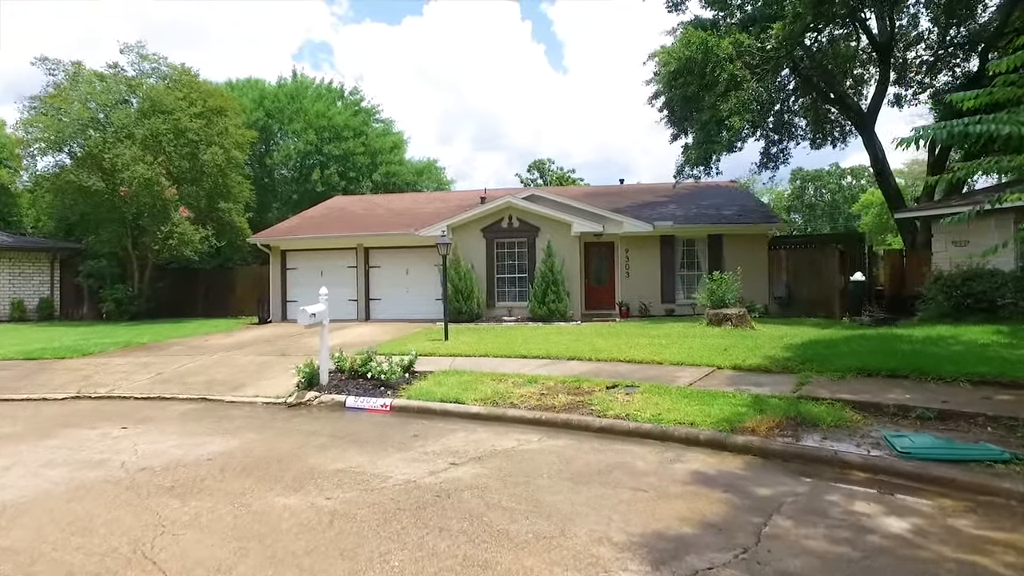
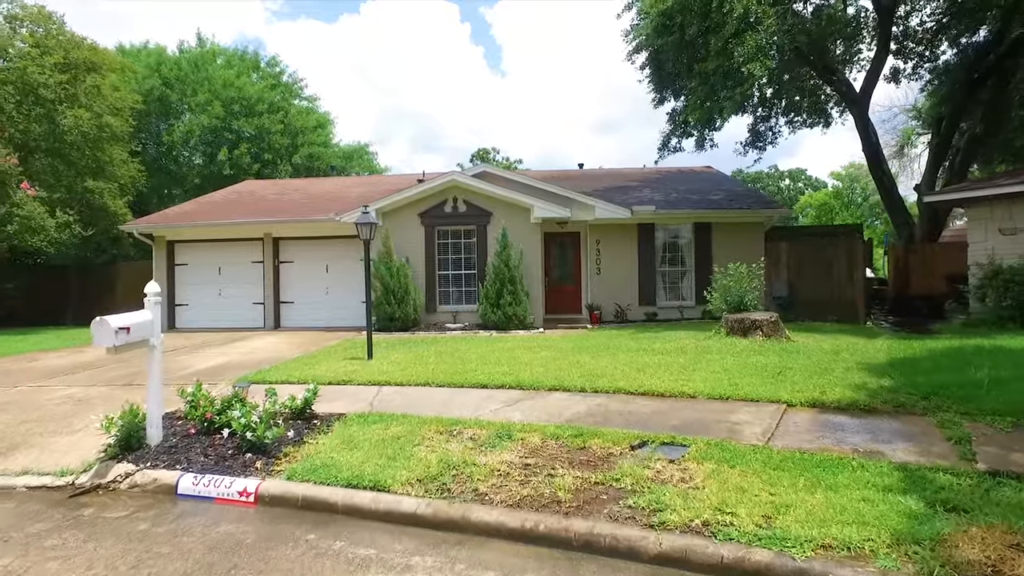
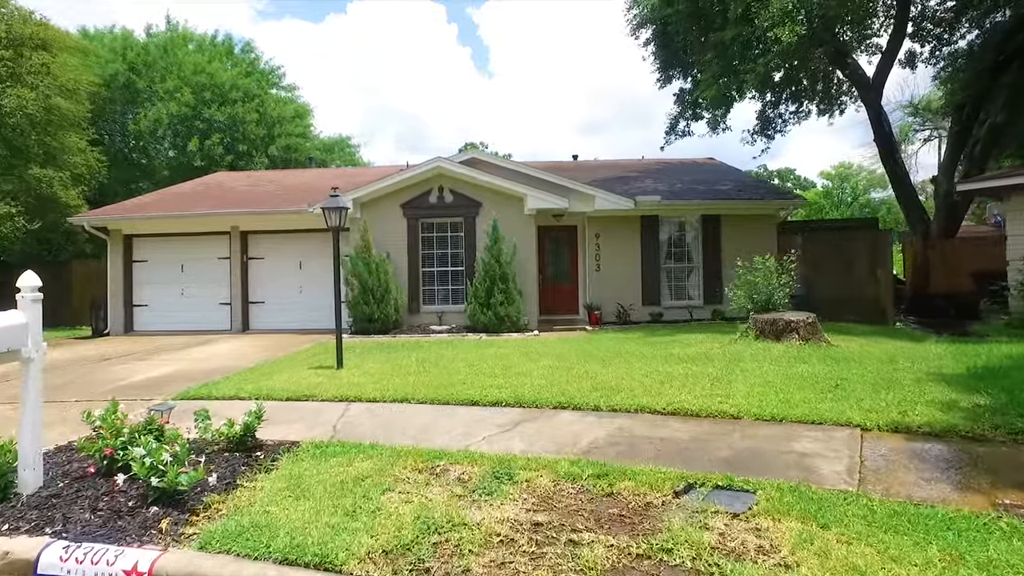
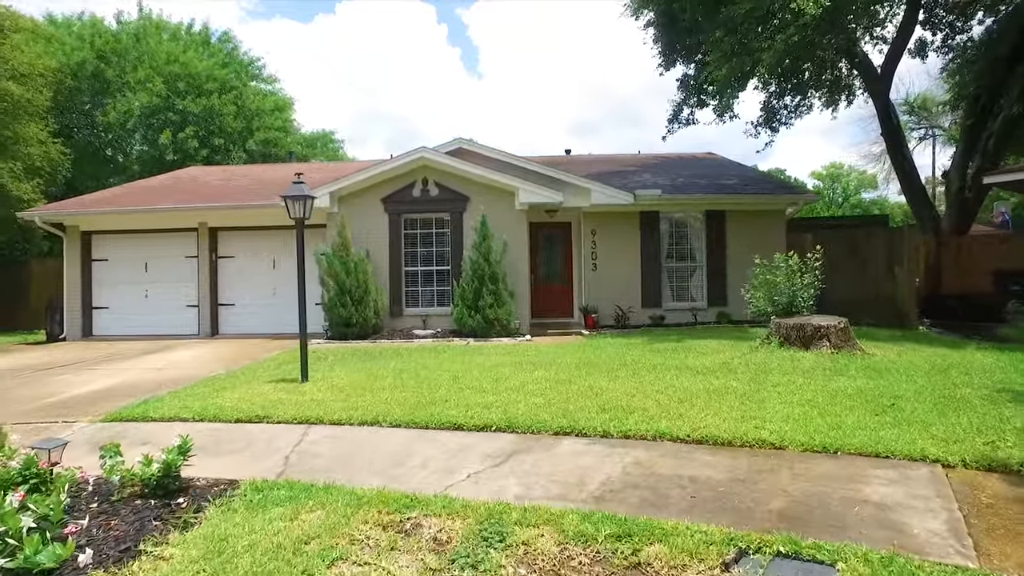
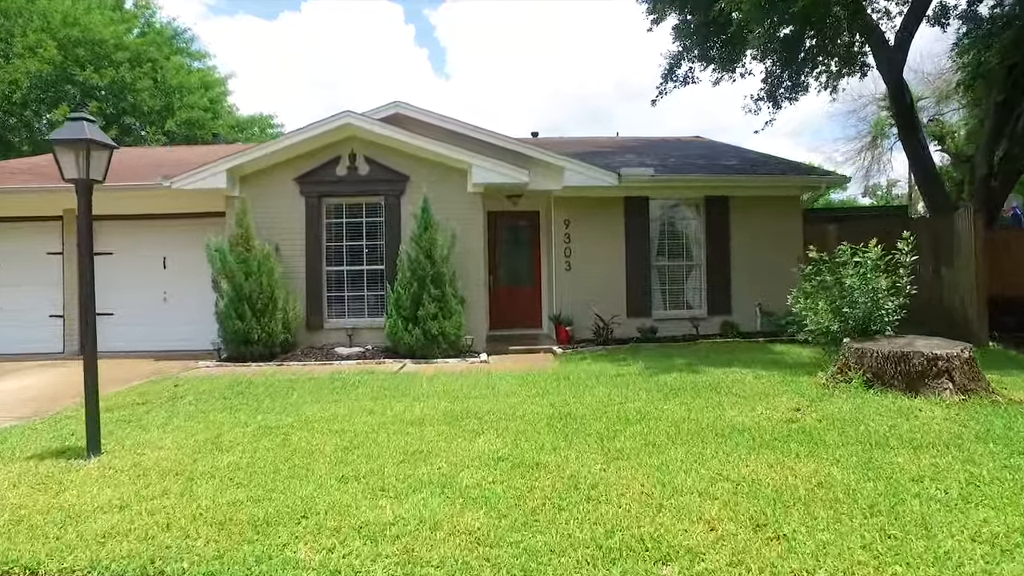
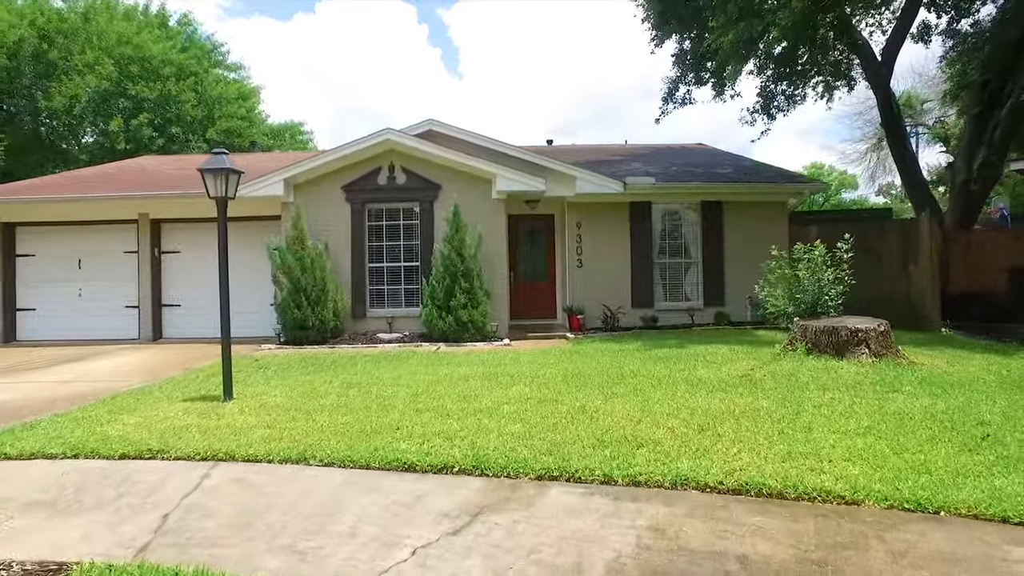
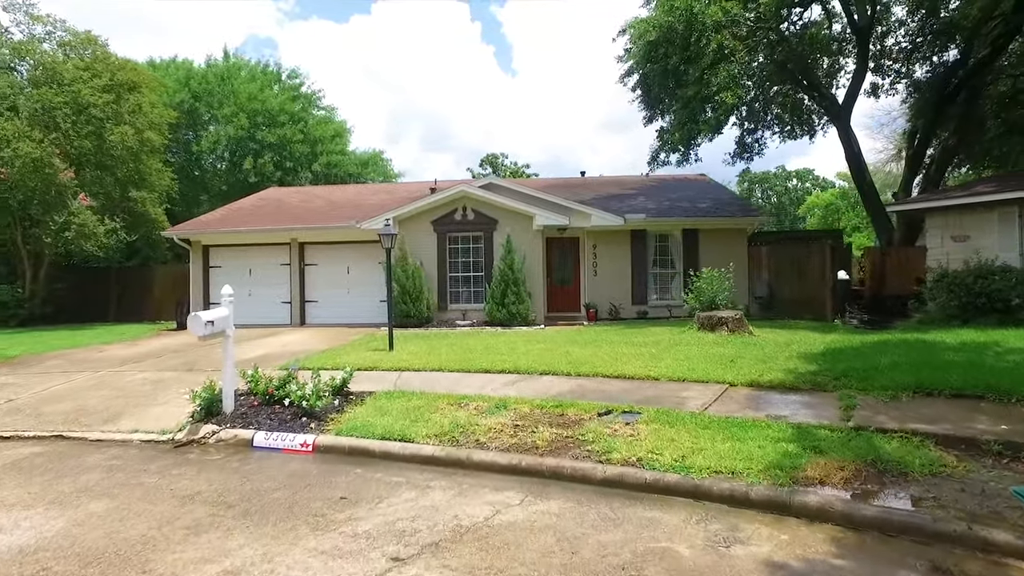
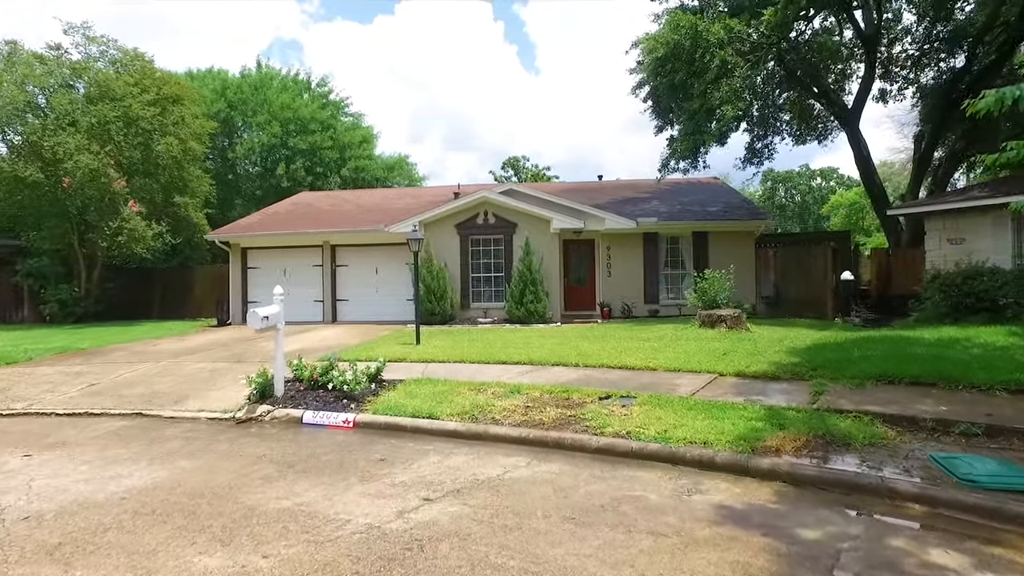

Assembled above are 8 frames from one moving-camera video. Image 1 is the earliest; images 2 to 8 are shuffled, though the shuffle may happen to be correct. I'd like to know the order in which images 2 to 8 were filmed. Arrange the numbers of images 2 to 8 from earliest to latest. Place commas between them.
8, 7, 2, 3, 4, 6, 5
